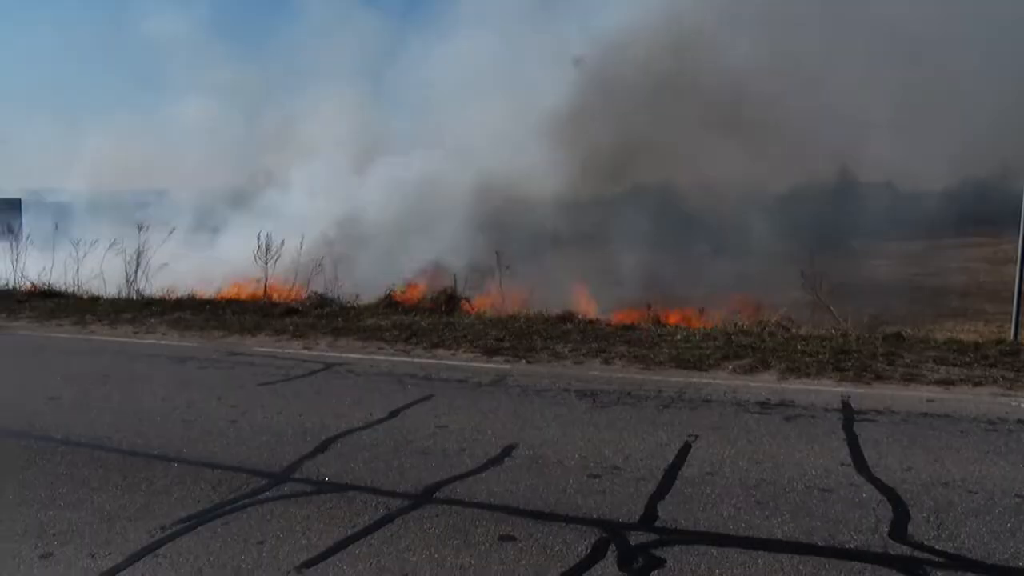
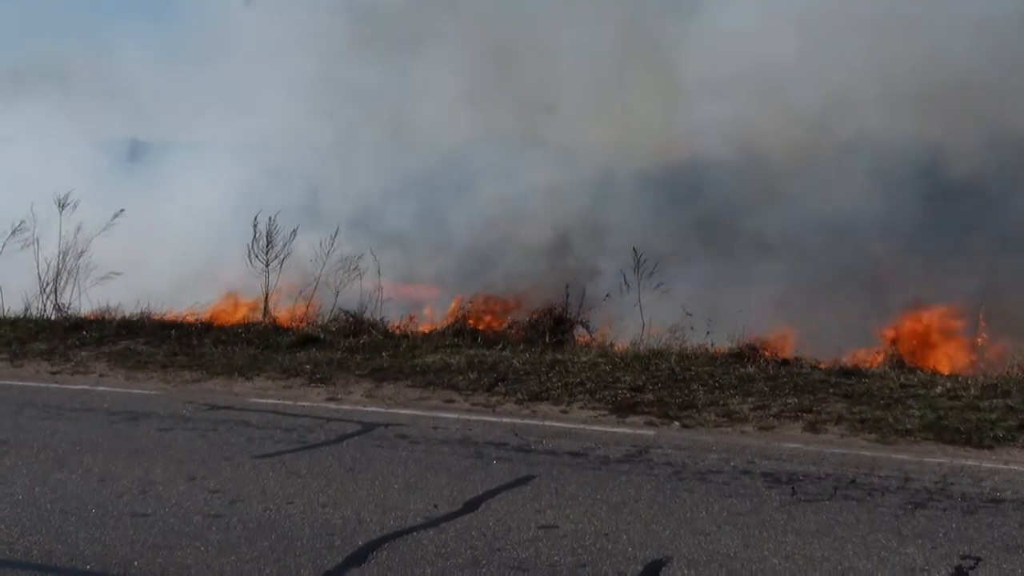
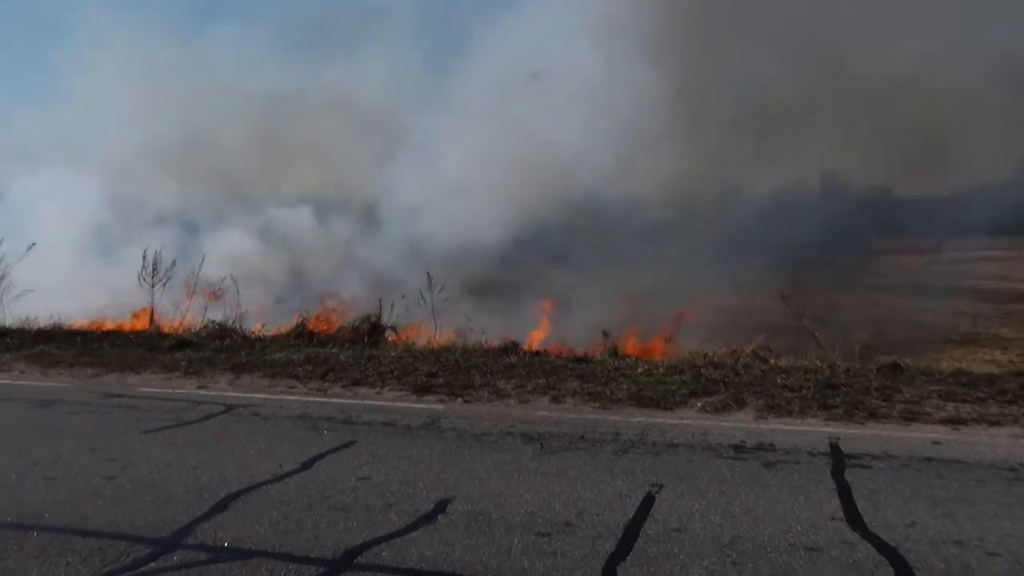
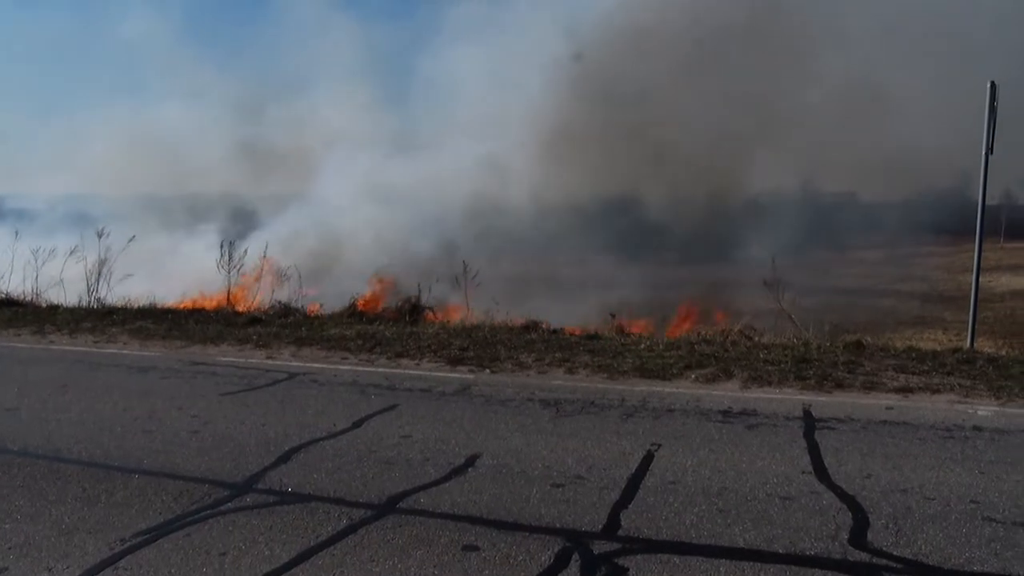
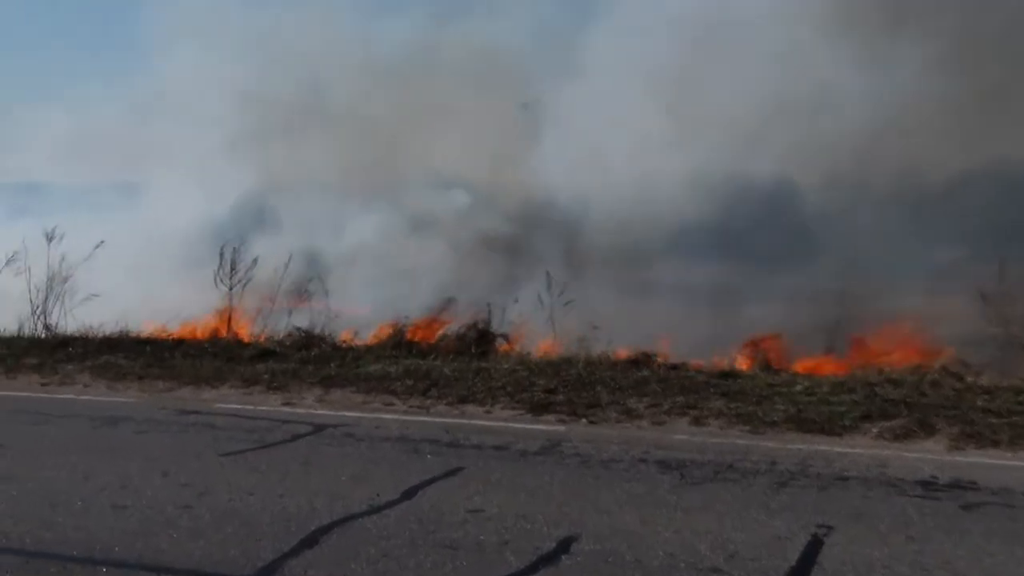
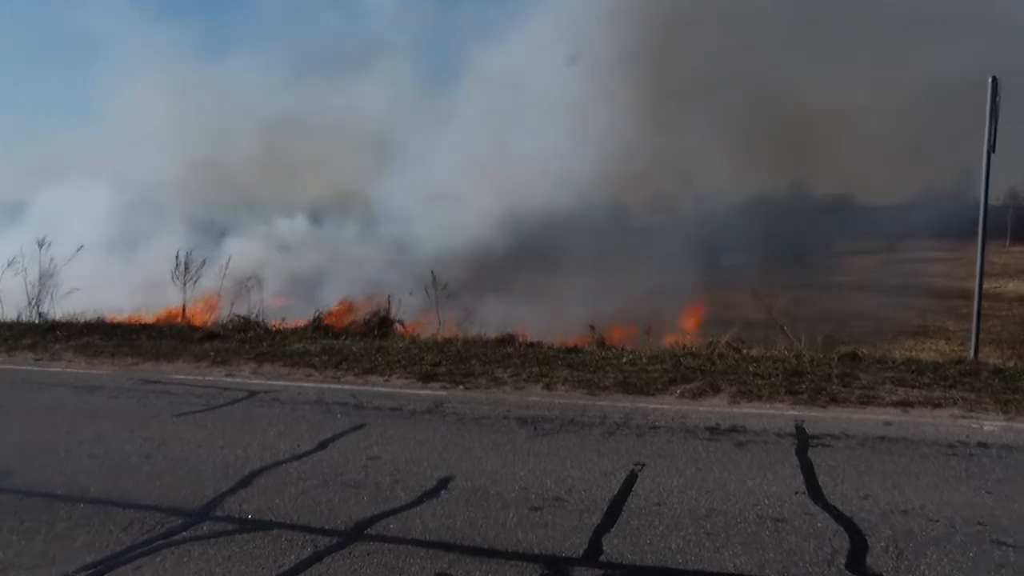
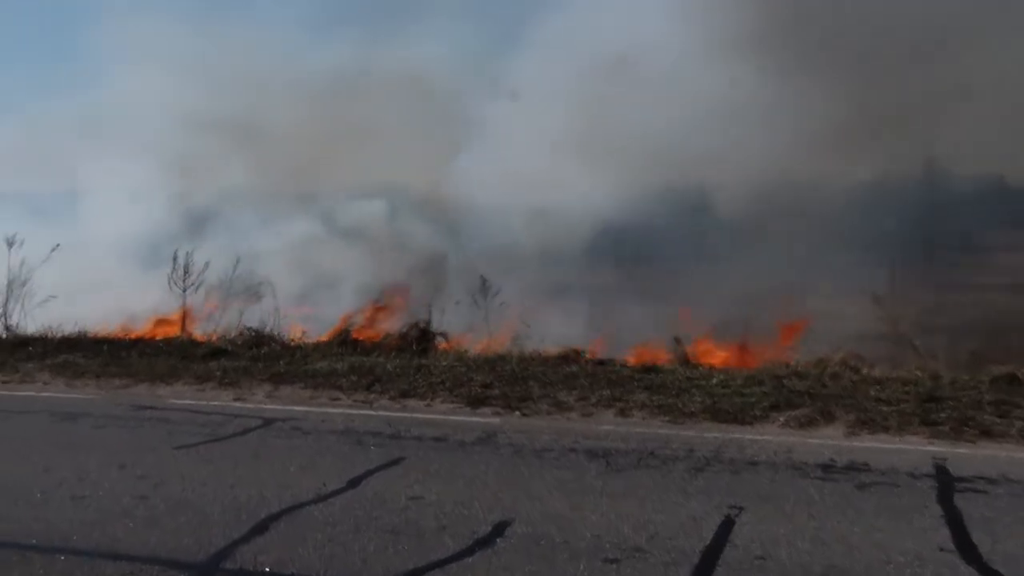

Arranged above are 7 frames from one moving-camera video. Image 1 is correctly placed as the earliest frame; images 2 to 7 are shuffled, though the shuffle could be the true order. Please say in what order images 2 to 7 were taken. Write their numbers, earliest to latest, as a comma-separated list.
4, 6, 3, 7, 5, 2
